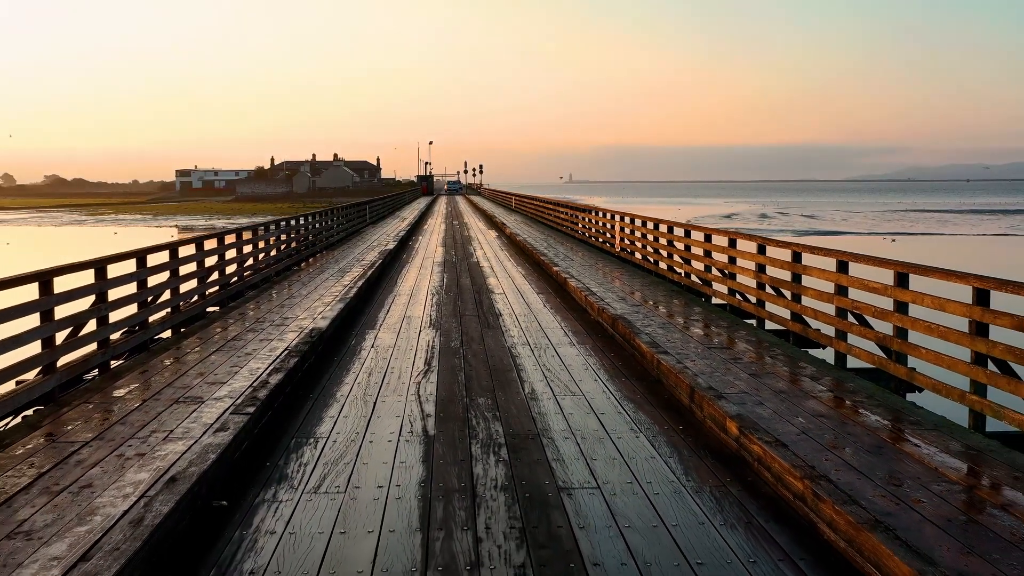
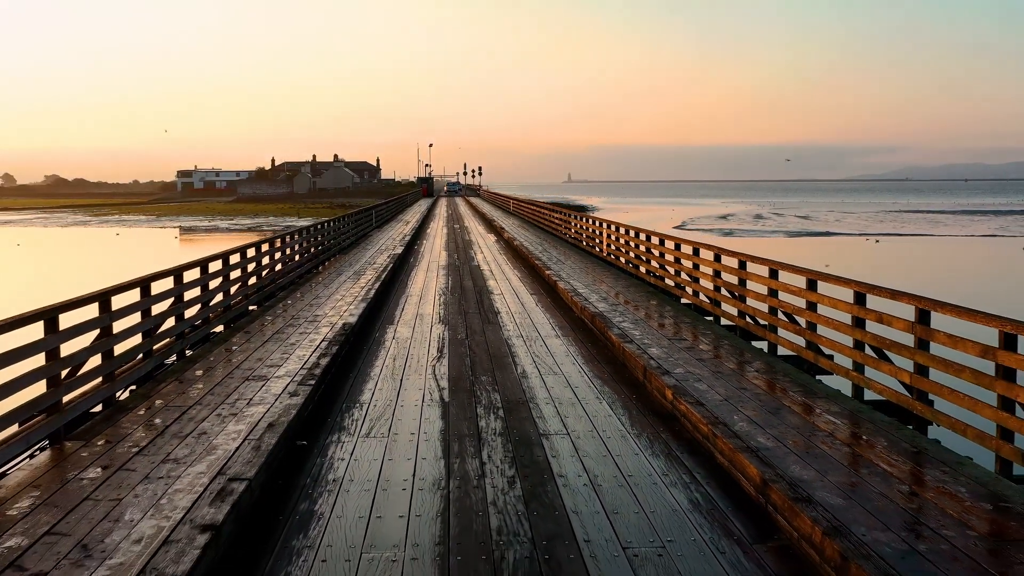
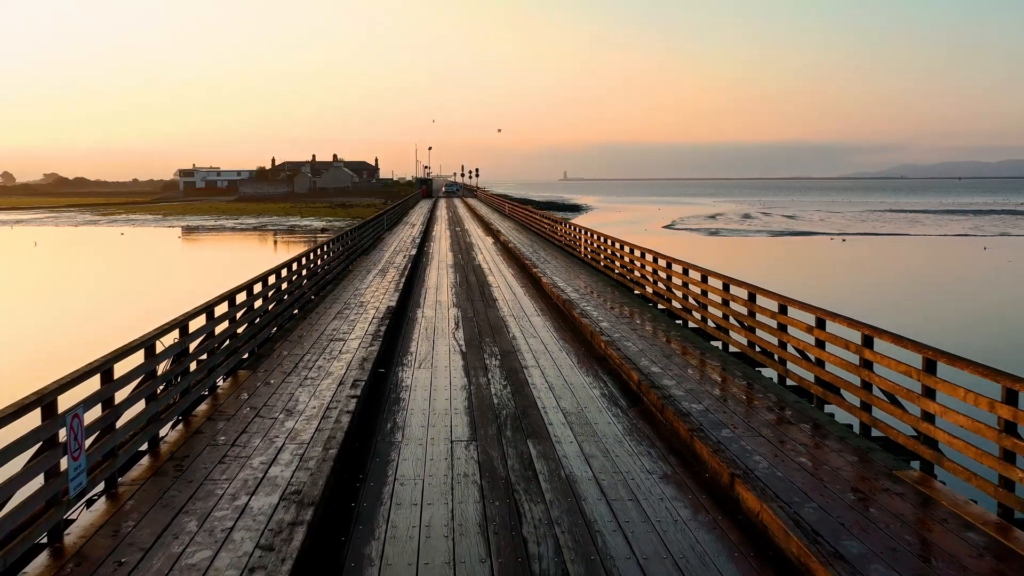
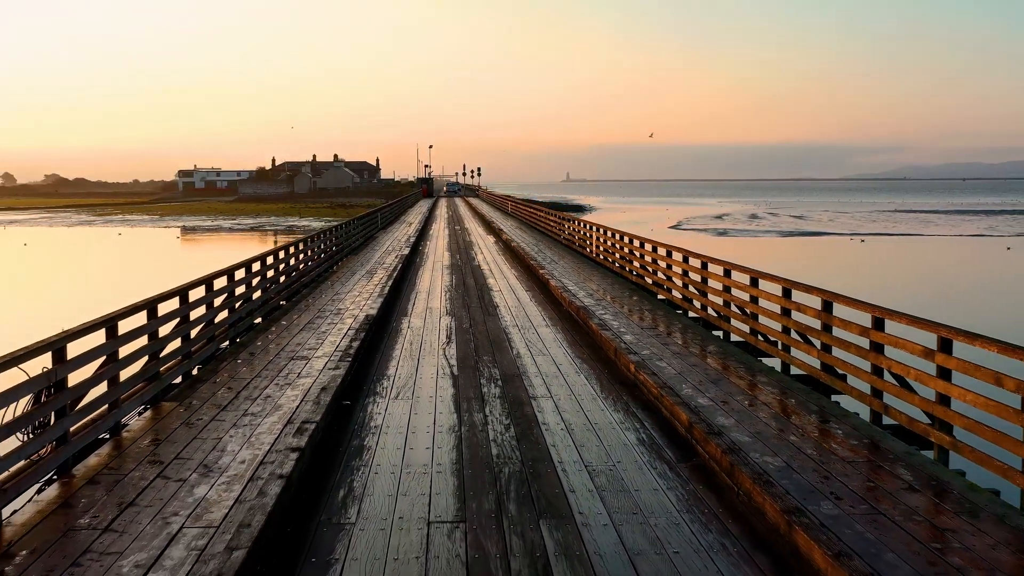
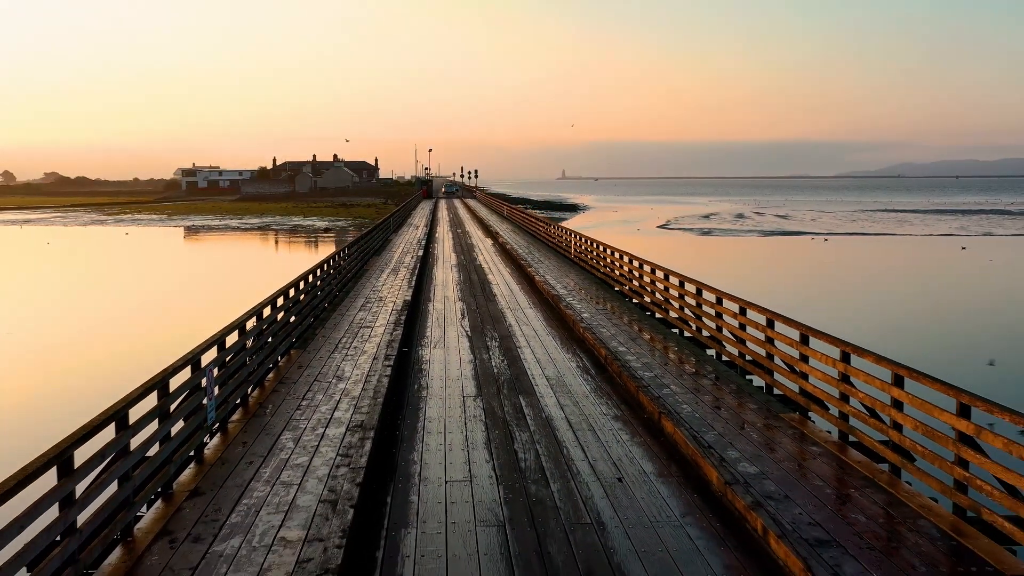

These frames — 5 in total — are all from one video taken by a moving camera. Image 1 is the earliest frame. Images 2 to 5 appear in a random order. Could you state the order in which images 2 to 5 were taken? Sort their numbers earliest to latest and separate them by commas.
2, 4, 3, 5
